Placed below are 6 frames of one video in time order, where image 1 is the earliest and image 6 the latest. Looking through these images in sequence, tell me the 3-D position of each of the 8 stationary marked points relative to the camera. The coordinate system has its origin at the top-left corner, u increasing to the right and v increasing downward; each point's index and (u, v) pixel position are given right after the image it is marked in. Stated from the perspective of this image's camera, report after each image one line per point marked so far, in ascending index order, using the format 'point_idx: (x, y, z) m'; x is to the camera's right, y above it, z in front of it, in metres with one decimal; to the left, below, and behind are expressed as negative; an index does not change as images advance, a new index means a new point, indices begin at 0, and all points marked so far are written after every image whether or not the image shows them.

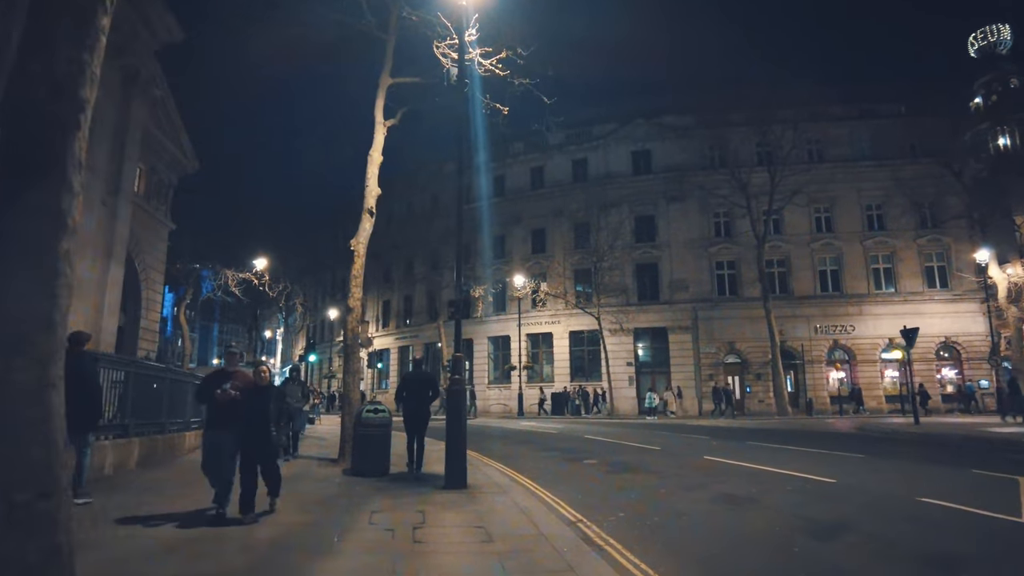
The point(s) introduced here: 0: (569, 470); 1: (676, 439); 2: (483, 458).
0: (+1.0, -3.2, +10.6) m
1: (+4.3, -4.0, +15.8) m
2: (-0.7, -3.4, +12.1) m
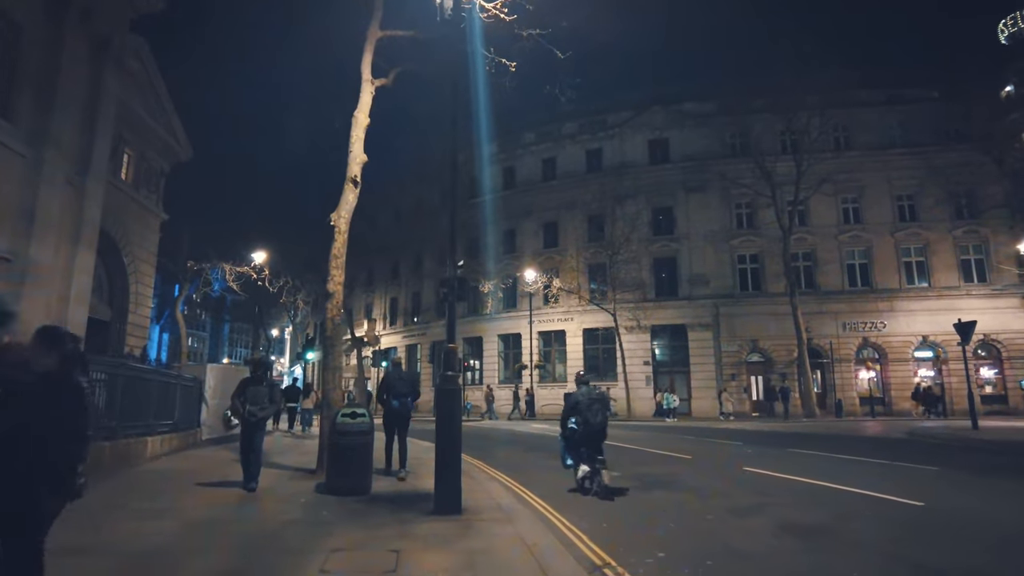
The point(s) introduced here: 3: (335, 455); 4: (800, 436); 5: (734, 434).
0: (+1.1, -2.9, +8.9) m
1: (+4.5, -3.7, +14.1) m
2: (-0.5, -3.2, +10.5) m
3: (-2.2, -2.1, +7.5) m
4: (+9.1, -4.7, +18.9) m
5: (+7.0, -4.7, +19.2) m
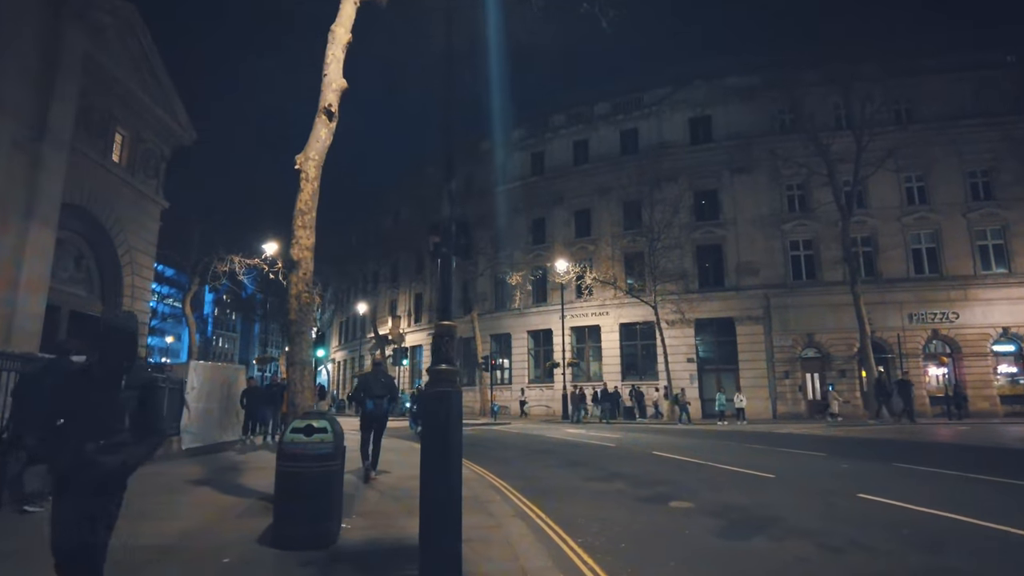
0: (+1.4, -2.5, +6.4) m
1: (+5.2, -3.2, +11.4) m
2: (-0.1, -2.8, +8.0) m
3: (-1.9, -1.7, +5.1) m
4: (+10.0, -4.2, +15.9) m
5: (+7.9, -4.2, +16.3) m
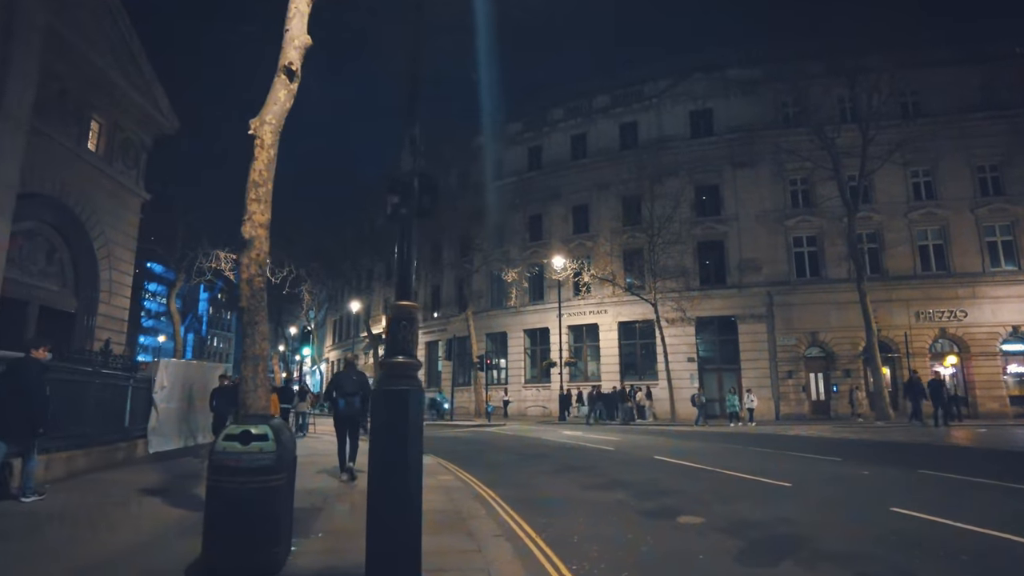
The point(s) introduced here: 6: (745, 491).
0: (+1.3, -2.4, +5.5) m
1: (+5.0, -3.1, +10.5) m
2: (-0.3, -2.6, +7.1) m
3: (-2.1, -1.6, +4.2) m
4: (+9.8, -4.0, +15.1) m
5: (+7.7, -4.0, +15.5) m
6: (+3.1, -2.7, +8.0) m
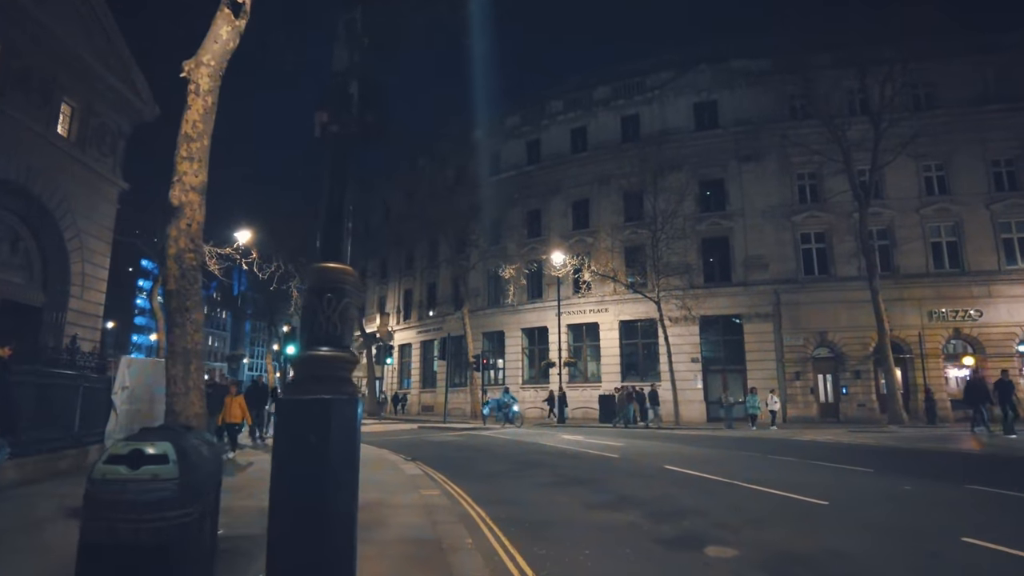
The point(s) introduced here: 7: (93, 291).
0: (+1.2, -2.2, +4.4) m
1: (+4.9, -3.0, +9.4) m
2: (-0.3, -2.4, +6.0) m
3: (-2.1, -1.4, +3.1) m
4: (+9.7, -3.9, +14.0) m
5: (+7.6, -3.9, +14.3) m
6: (+3.0, -2.5, +6.9) m
7: (-13.5, -0.1, +19.4) m
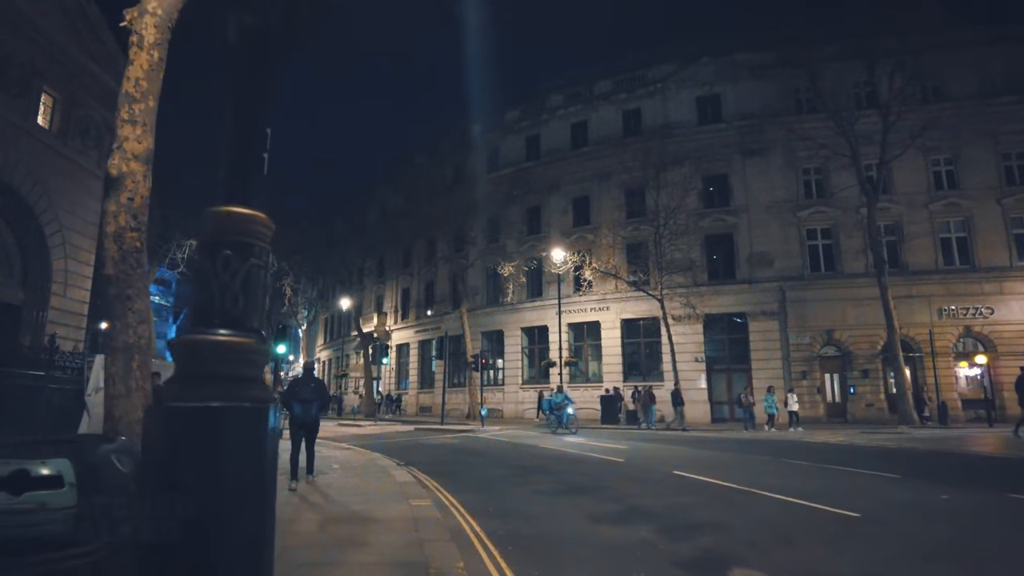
0: (+1.2, -2.1, +3.7) m
1: (+4.9, -2.8, +8.7) m
2: (-0.4, -2.3, +5.3) m
3: (-2.2, -1.3, +2.4) m
4: (+9.7, -3.8, +13.3) m
5: (+7.6, -3.8, +13.6) m
6: (+3.0, -2.4, +6.2) m
7: (-13.5, 0.0, +18.7) m
